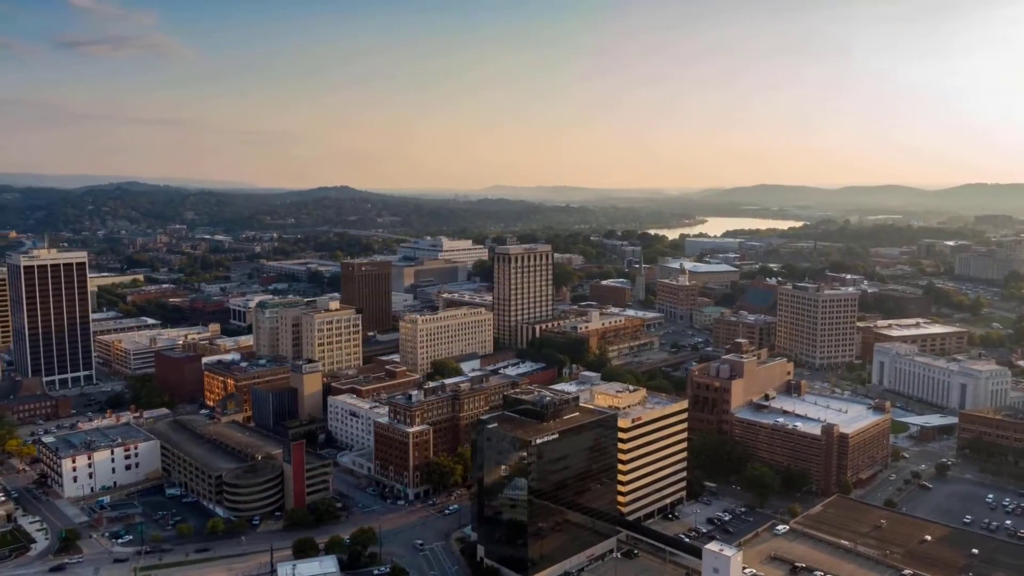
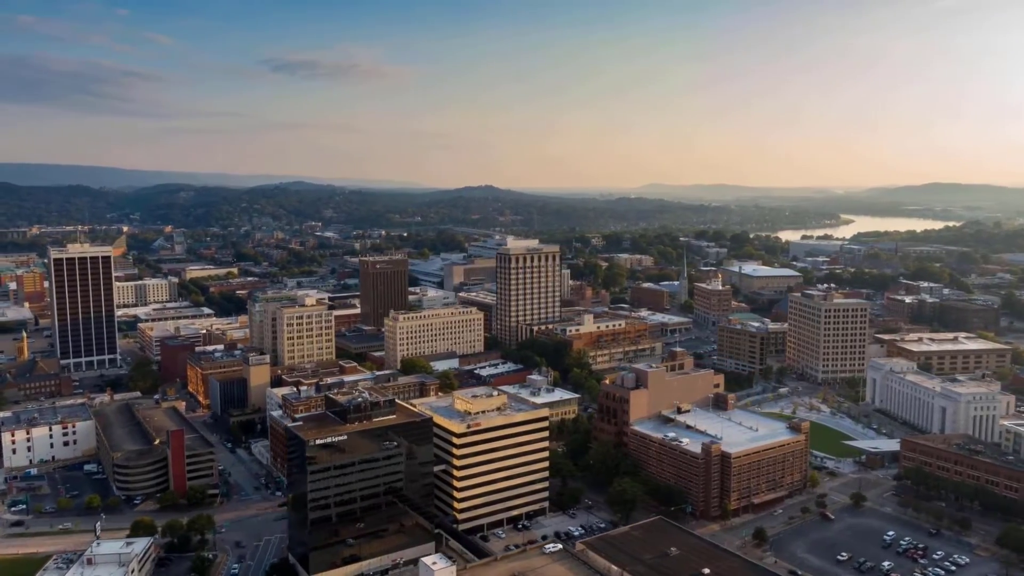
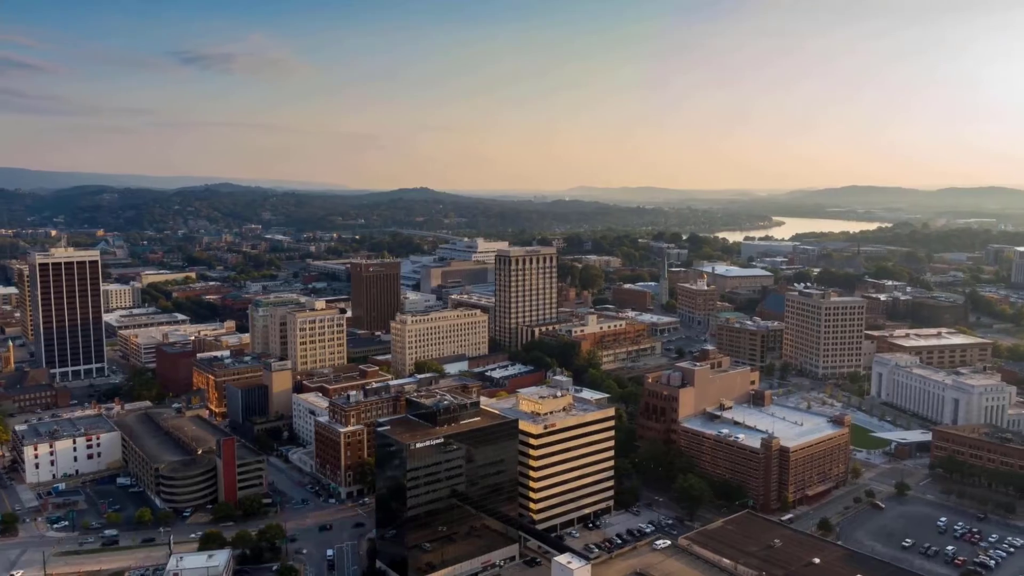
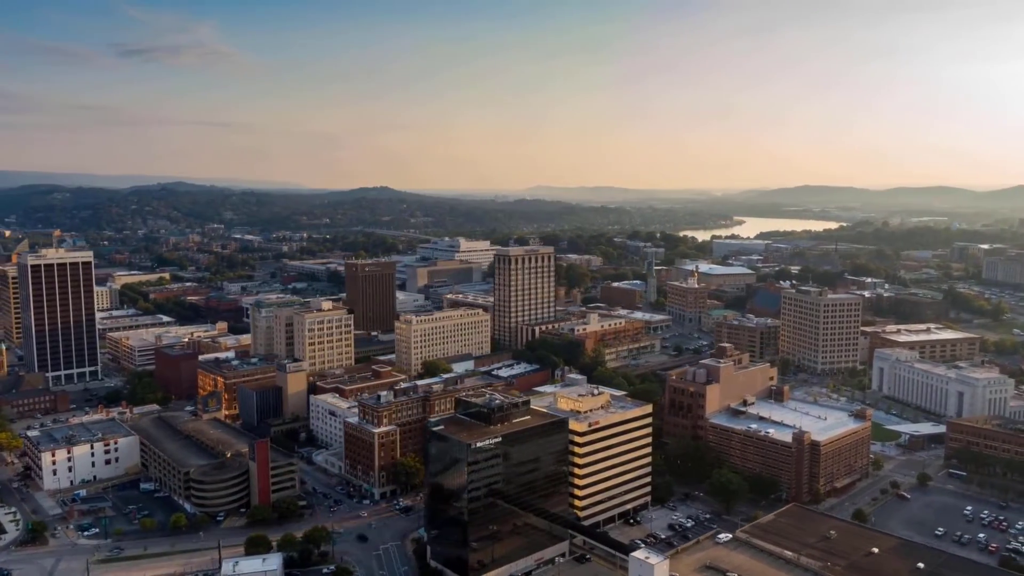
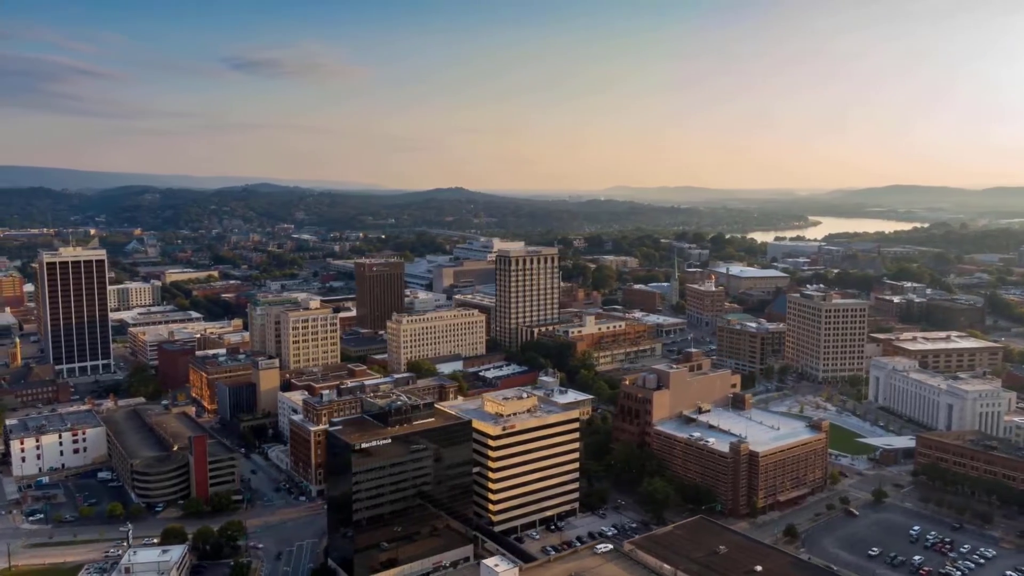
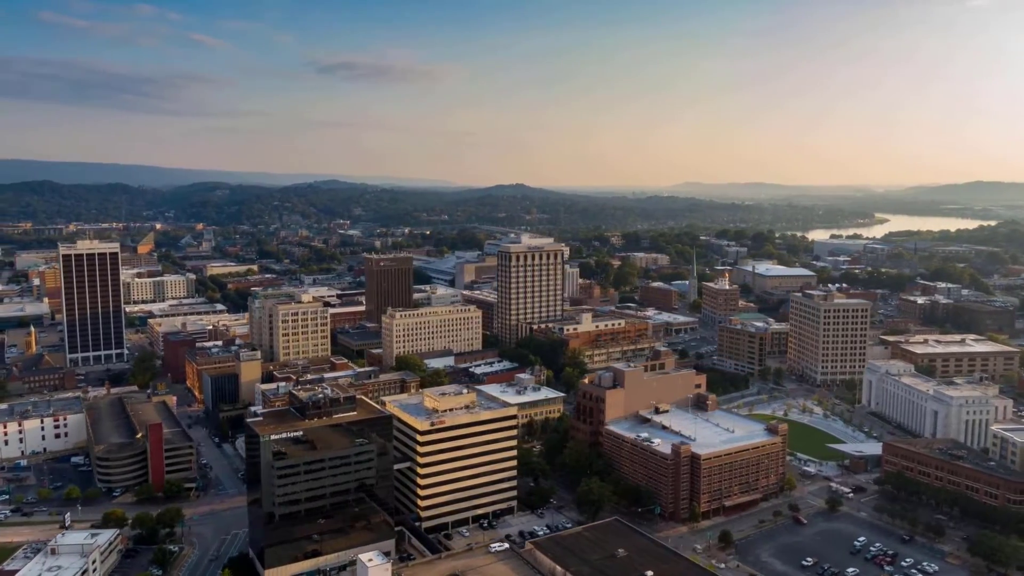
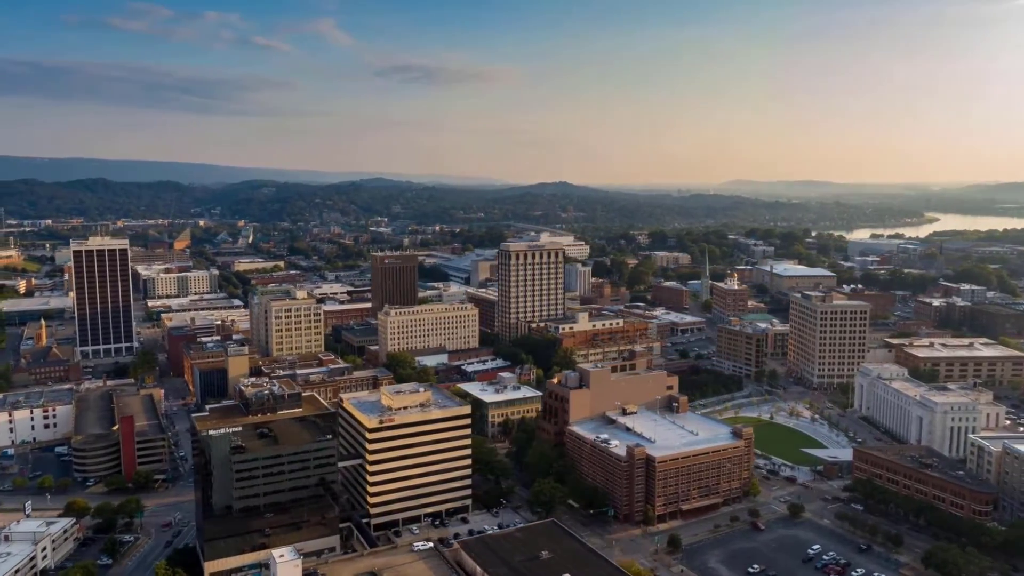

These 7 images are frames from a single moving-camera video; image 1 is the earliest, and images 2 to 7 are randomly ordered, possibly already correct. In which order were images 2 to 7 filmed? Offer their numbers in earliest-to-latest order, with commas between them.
4, 3, 5, 2, 6, 7
